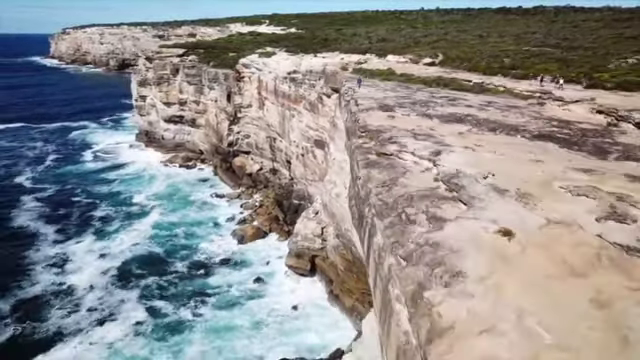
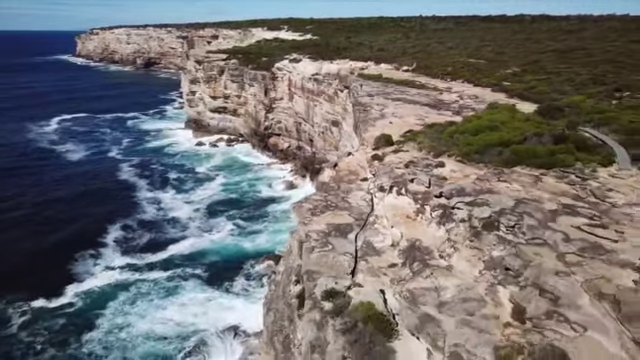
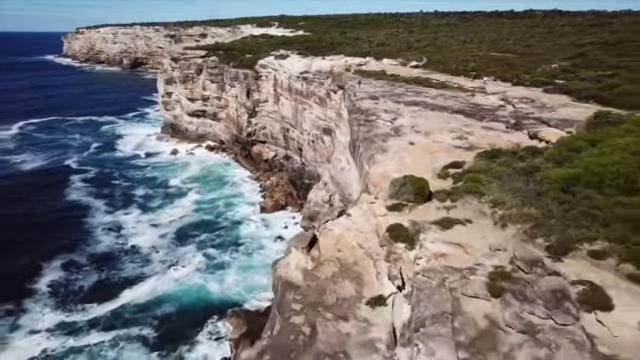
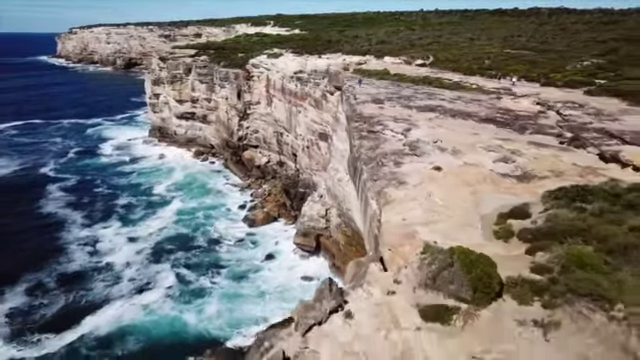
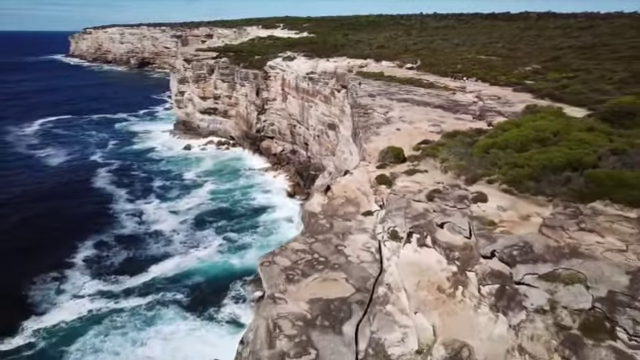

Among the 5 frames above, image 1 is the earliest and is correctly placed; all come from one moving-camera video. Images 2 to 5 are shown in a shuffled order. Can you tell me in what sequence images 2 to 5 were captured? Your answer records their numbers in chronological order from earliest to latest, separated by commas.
4, 3, 5, 2
